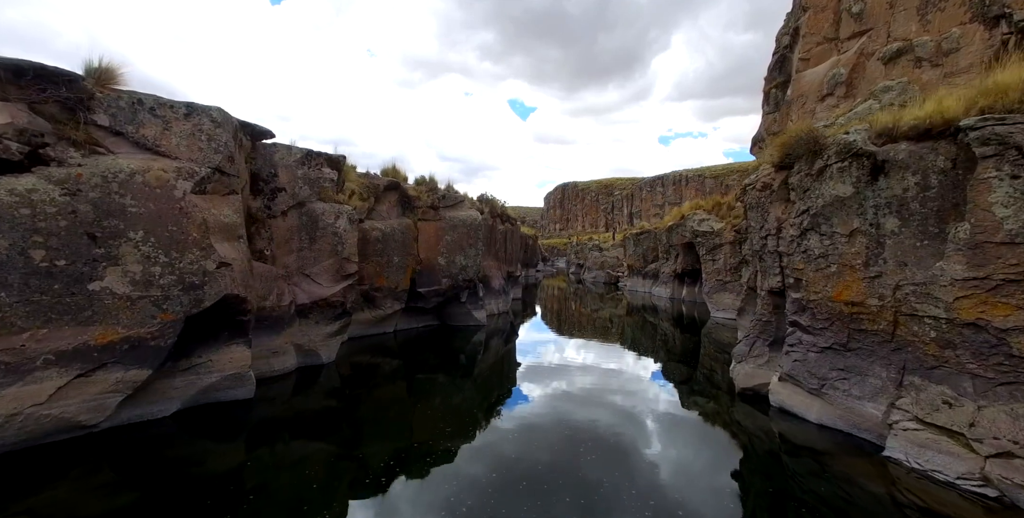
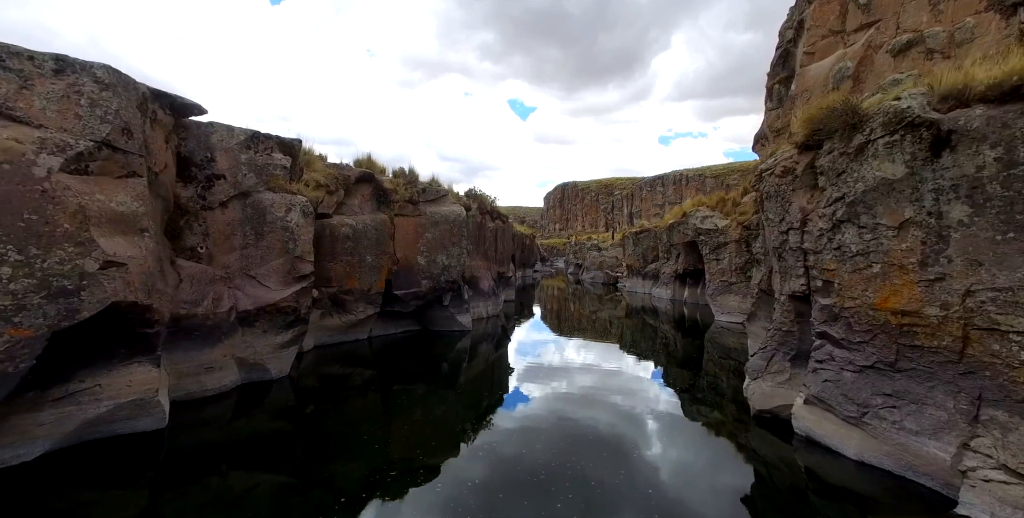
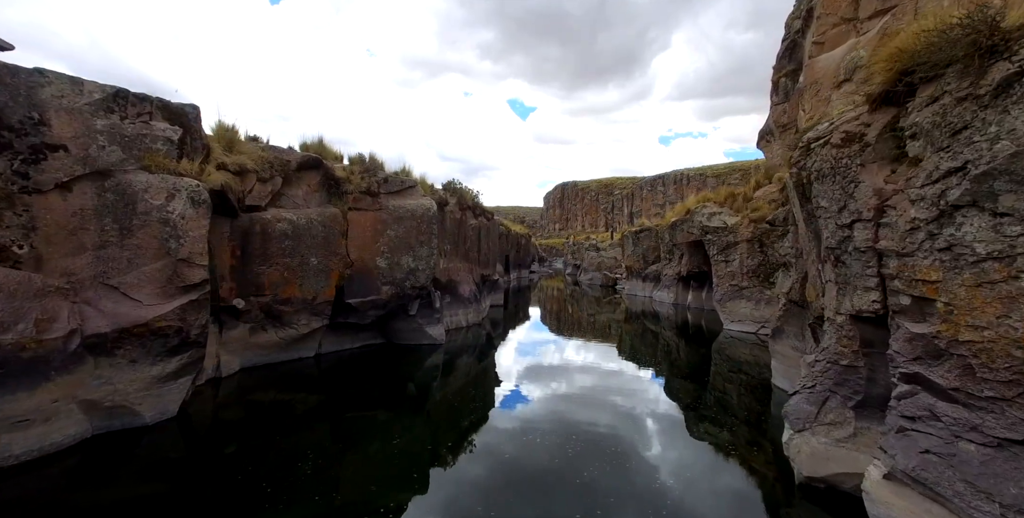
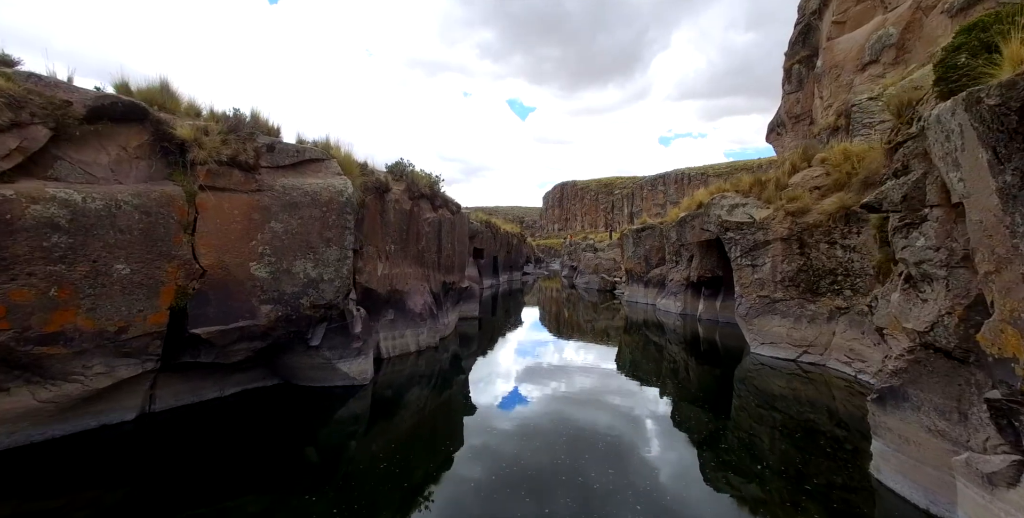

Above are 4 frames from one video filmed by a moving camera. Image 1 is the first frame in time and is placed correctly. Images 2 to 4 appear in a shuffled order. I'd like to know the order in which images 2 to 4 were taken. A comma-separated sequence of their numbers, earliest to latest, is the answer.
2, 3, 4
